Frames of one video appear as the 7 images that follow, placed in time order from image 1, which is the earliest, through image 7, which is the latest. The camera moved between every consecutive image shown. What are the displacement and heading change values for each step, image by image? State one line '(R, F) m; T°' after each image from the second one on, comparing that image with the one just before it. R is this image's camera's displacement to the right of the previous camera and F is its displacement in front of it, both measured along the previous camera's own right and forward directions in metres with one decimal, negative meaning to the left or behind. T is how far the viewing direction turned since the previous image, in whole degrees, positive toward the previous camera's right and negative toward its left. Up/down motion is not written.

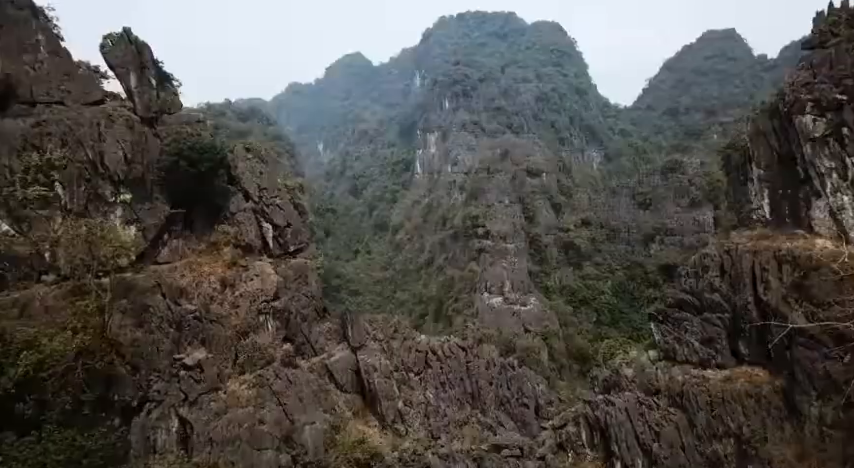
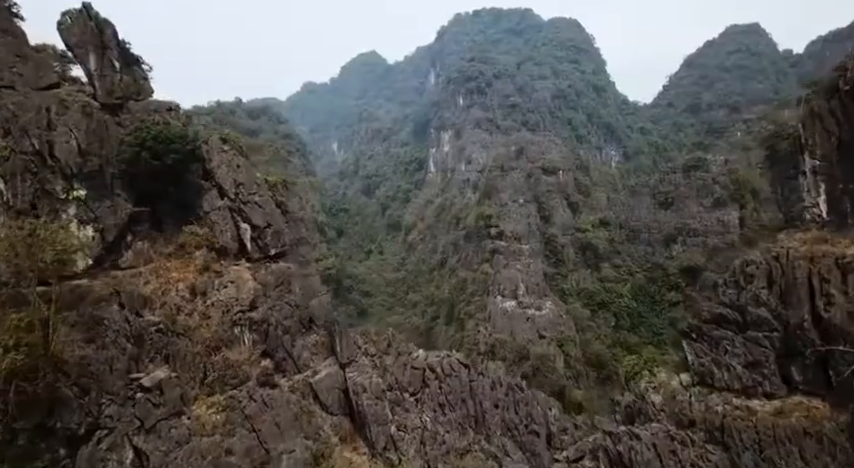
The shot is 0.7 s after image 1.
(+0.3, +1.0) m; -2°
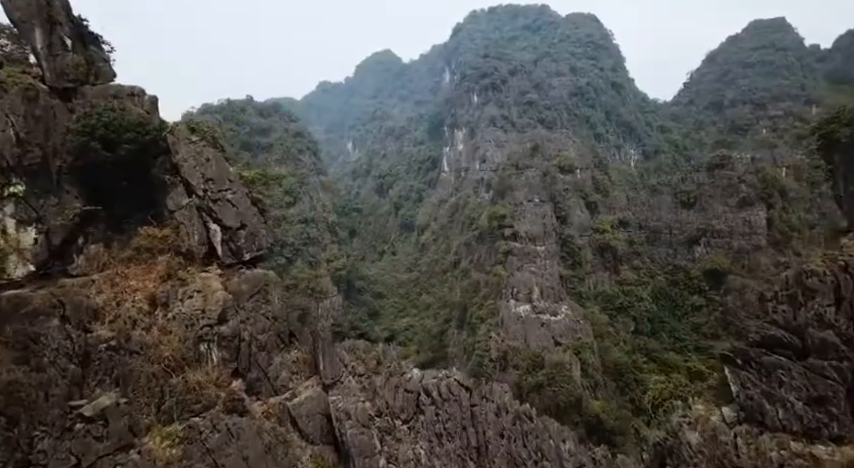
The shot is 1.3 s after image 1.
(+0.3, +1.0) m; -2°
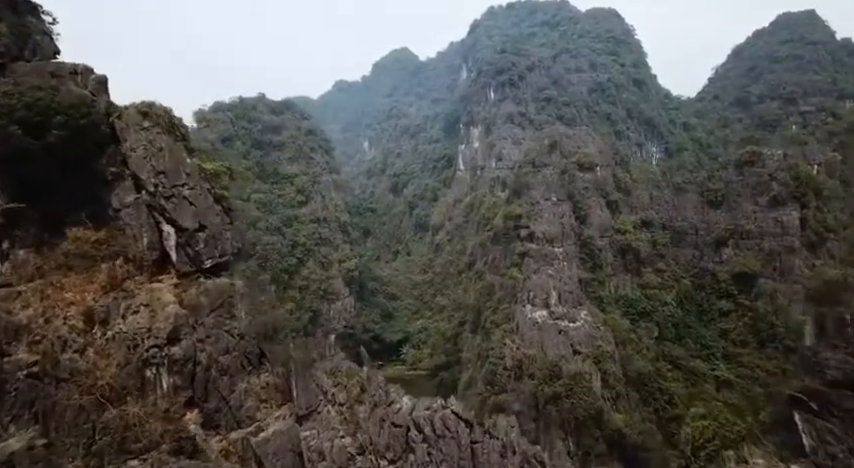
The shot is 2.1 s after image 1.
(+0.3, +1.1) m; -2°
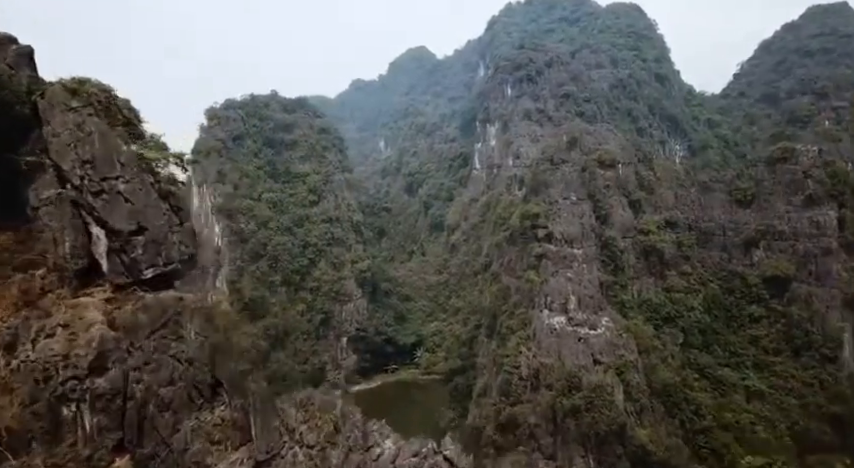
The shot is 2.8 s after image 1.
(+0.3, +1.1) m; -2°
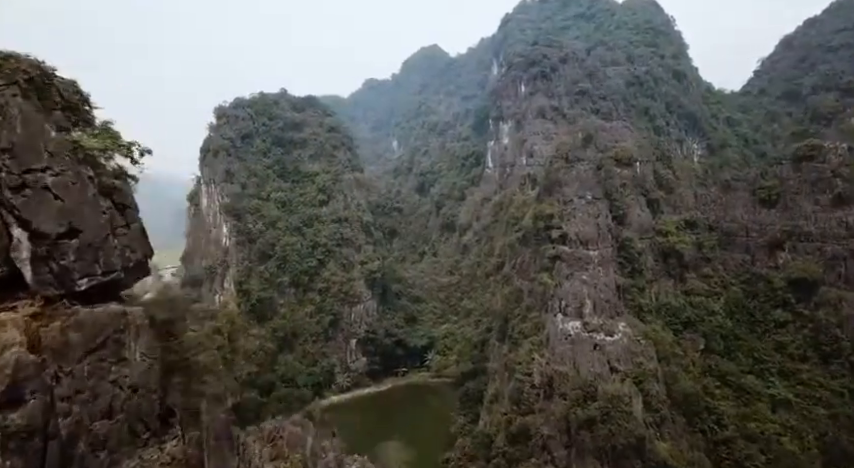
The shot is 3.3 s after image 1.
(+0.2, +0.8) m; -2°
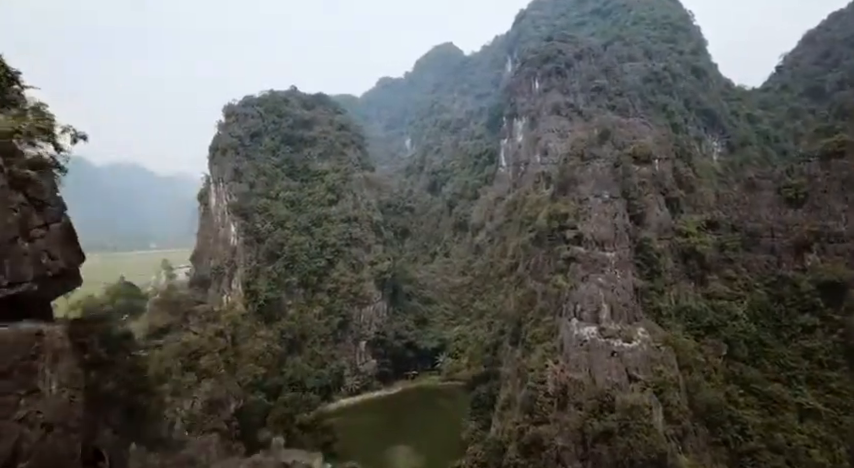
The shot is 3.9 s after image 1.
(+0.2, +0.8) m; -2°
